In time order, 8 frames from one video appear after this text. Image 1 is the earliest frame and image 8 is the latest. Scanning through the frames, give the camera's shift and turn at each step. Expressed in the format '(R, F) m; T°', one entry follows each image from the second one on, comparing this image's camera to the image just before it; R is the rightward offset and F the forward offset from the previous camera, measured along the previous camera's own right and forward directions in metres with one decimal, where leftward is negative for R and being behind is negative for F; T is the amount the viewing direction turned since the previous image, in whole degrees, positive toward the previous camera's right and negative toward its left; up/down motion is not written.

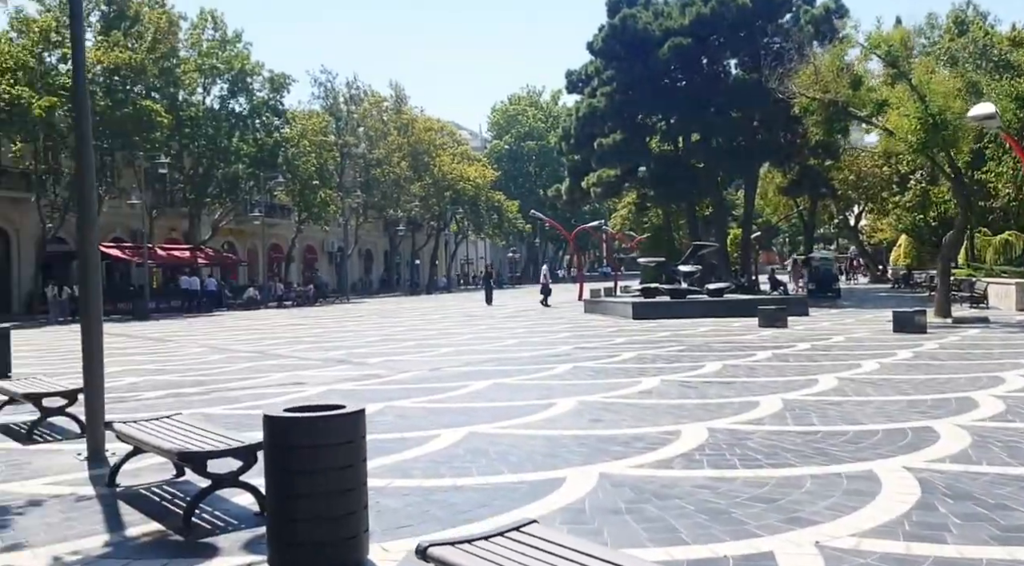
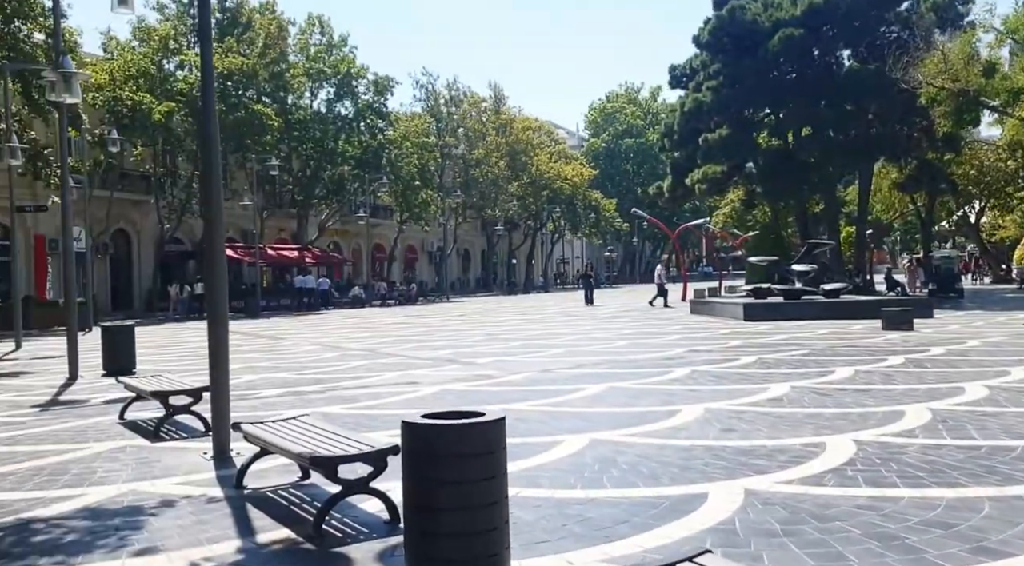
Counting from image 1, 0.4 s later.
(-0.2, +0.3) m; -6°
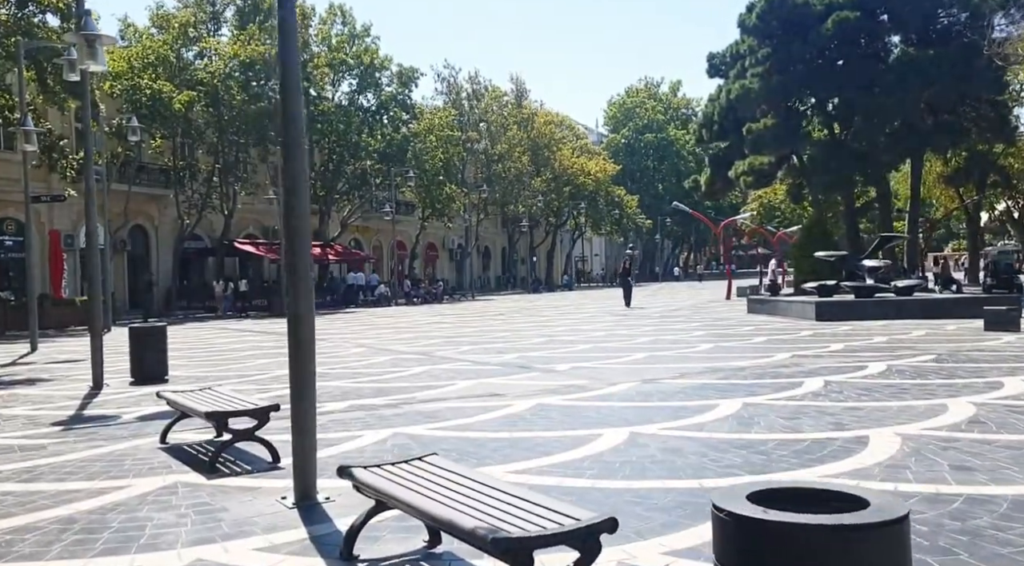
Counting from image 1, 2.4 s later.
(-1.0, +1.8) m; -1°
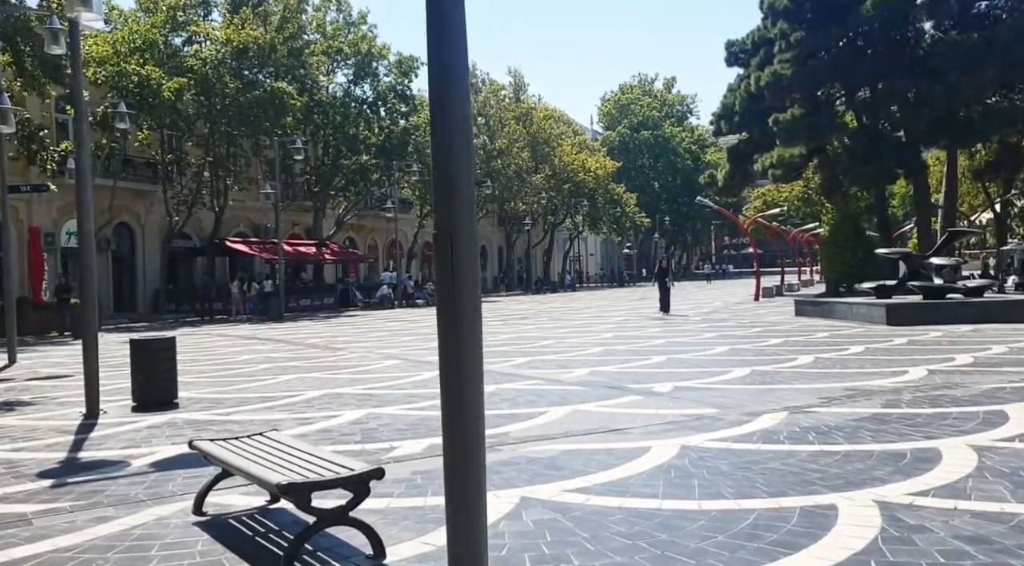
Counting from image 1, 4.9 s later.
(-1.2, +2.3) m; +1°
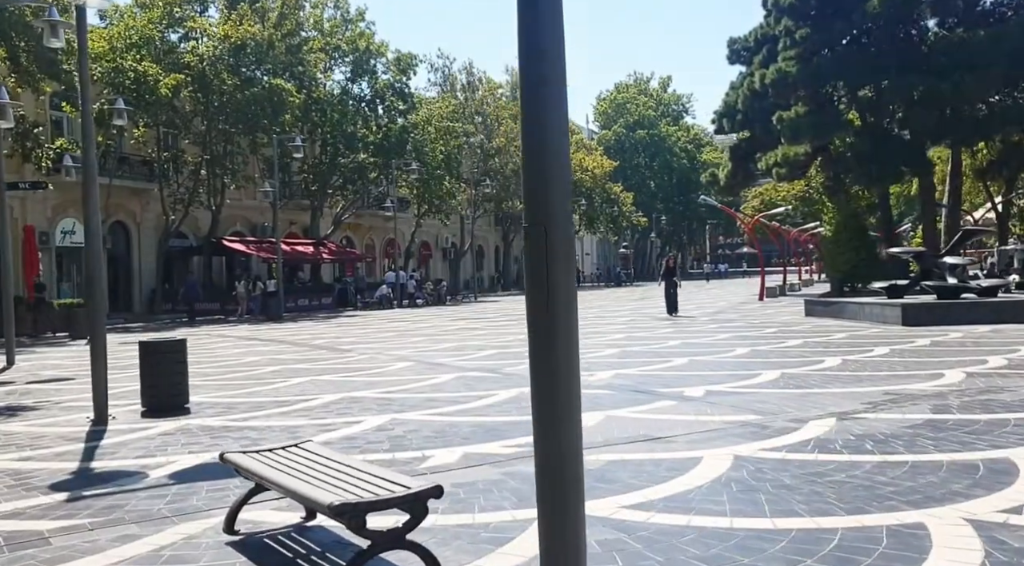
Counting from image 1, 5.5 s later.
(-0.4, +0.4) m; 0°
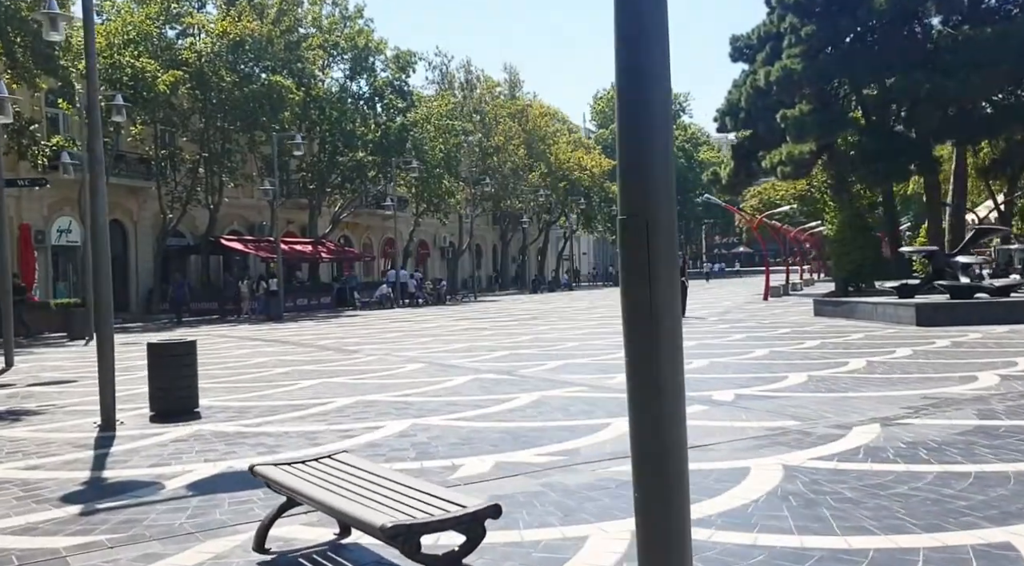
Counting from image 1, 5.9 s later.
(-0.3, +0.4) m; 0°
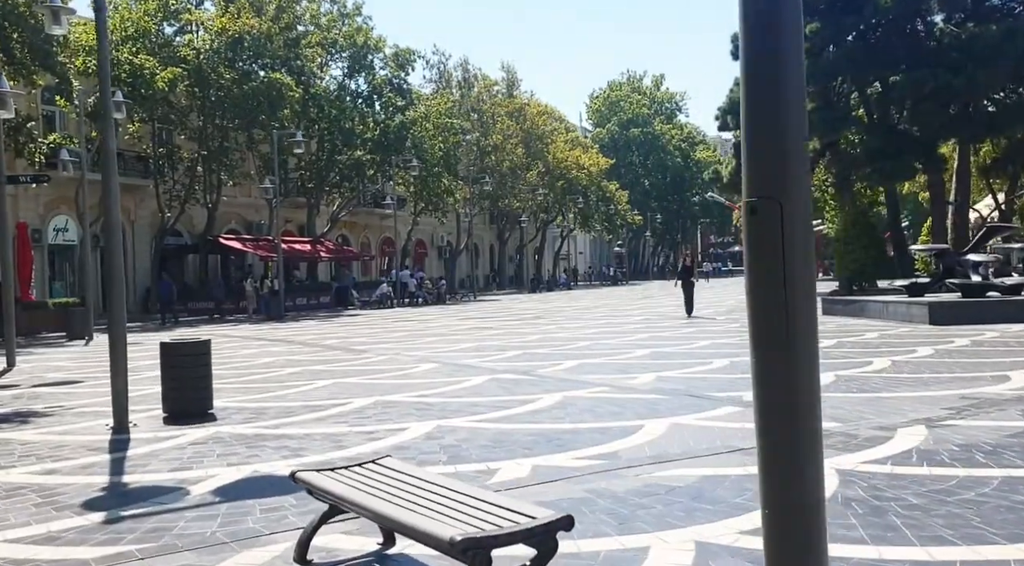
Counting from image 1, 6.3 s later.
(-0.3, +0.3) m; 0°
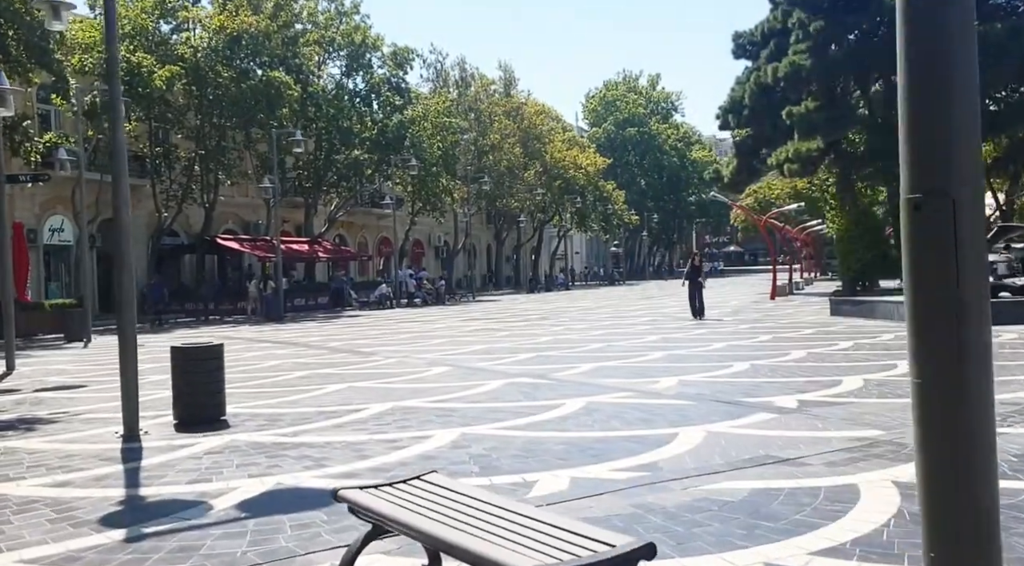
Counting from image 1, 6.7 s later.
(-0.3, +0.3) m; 0°
